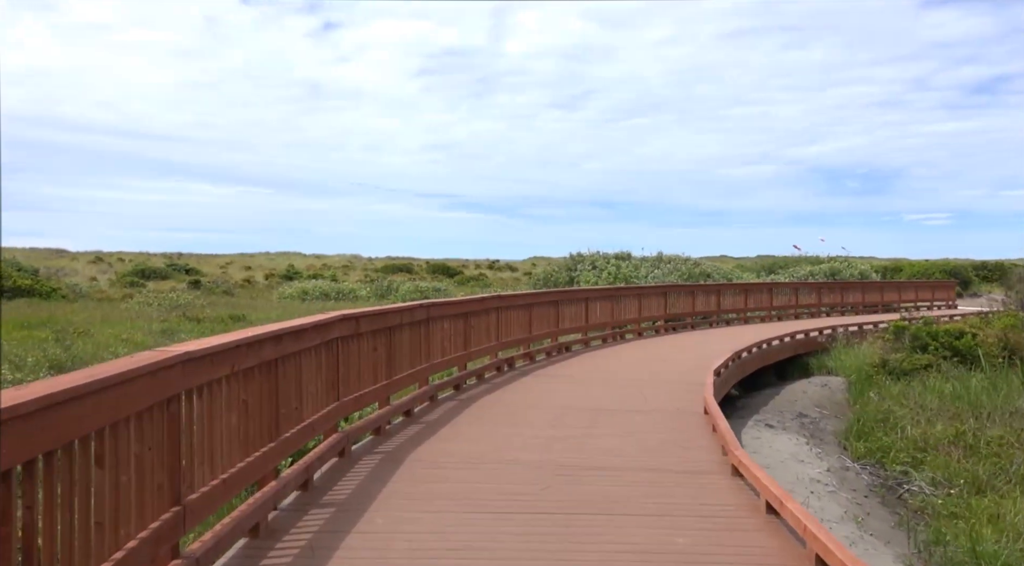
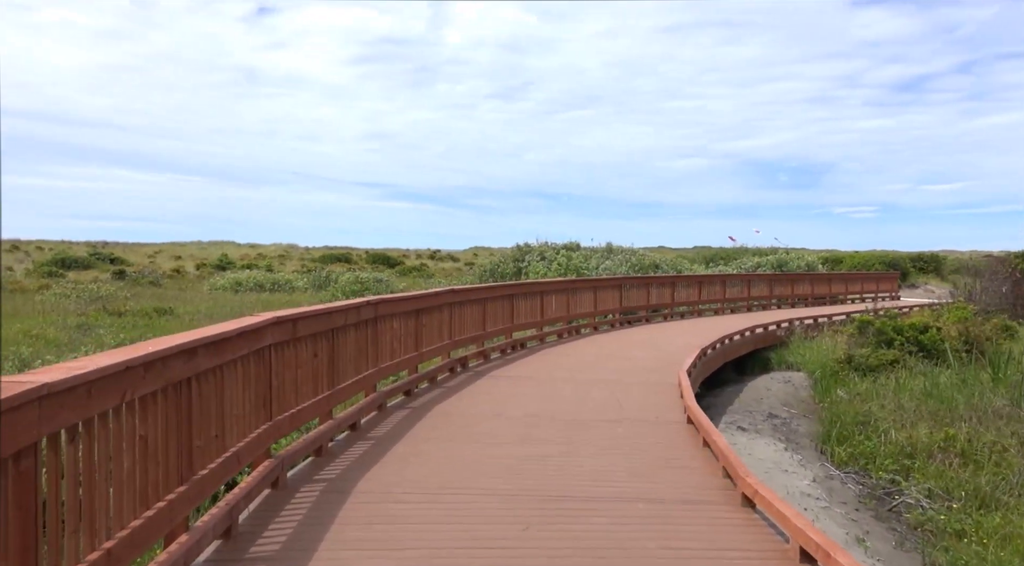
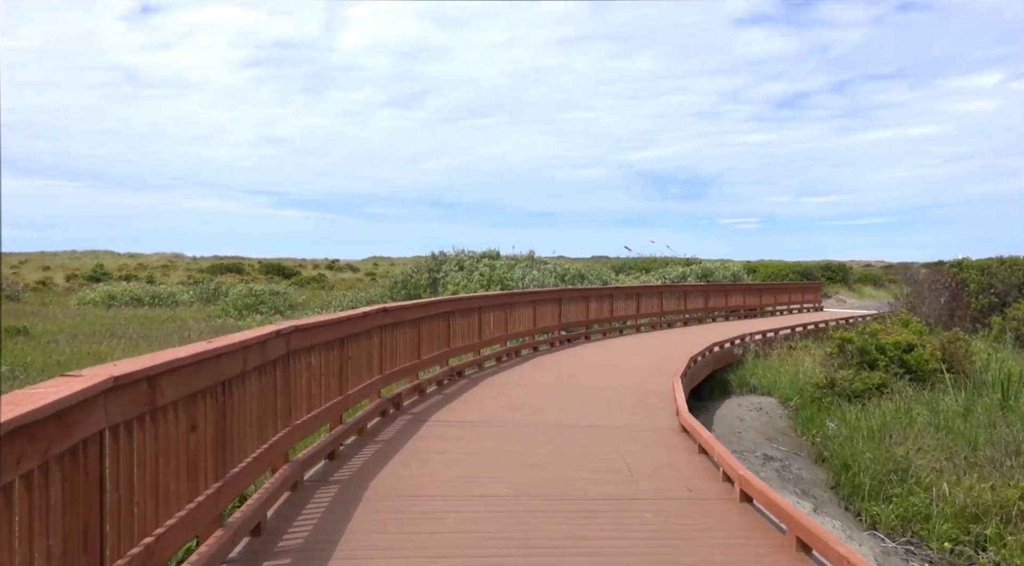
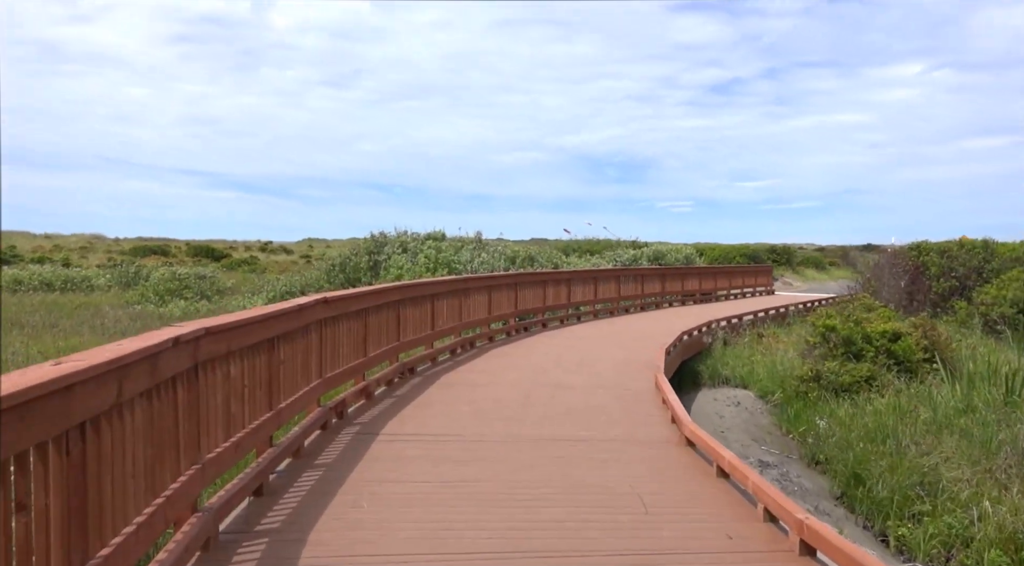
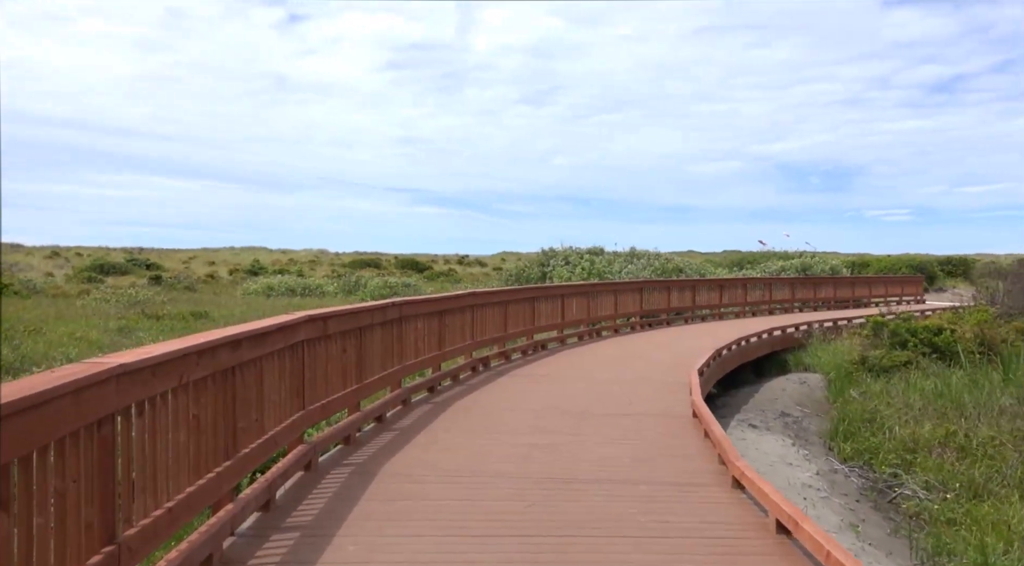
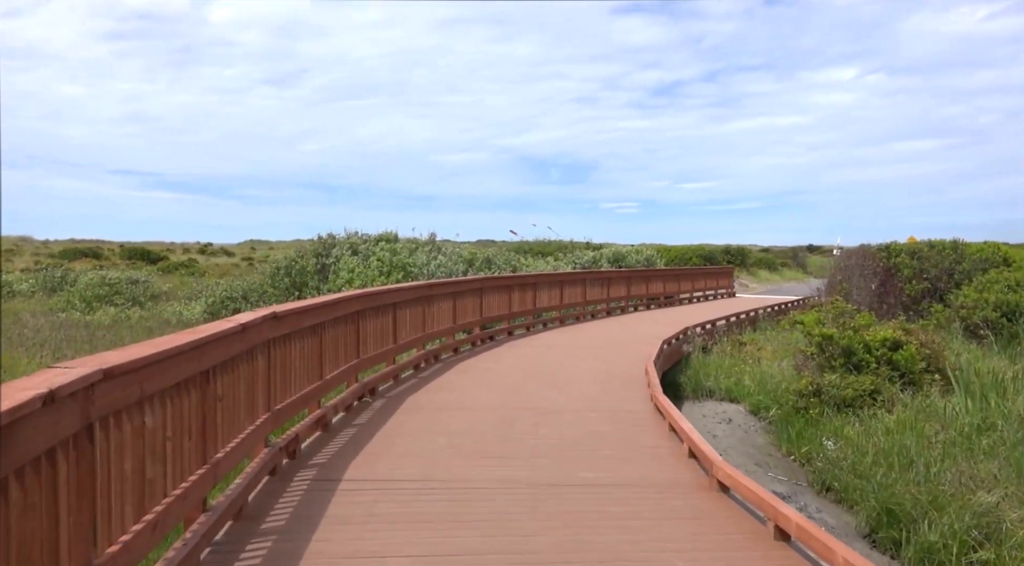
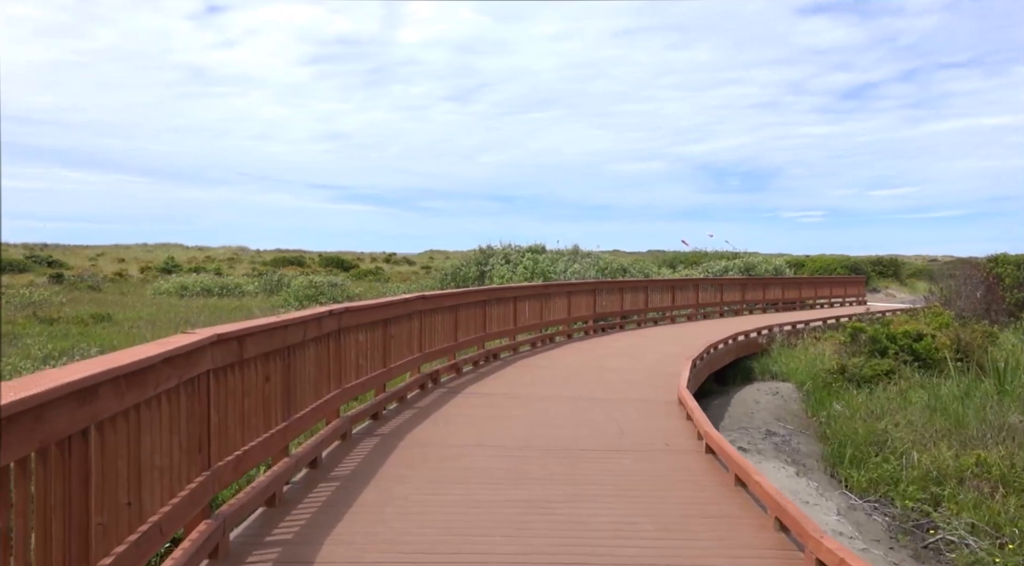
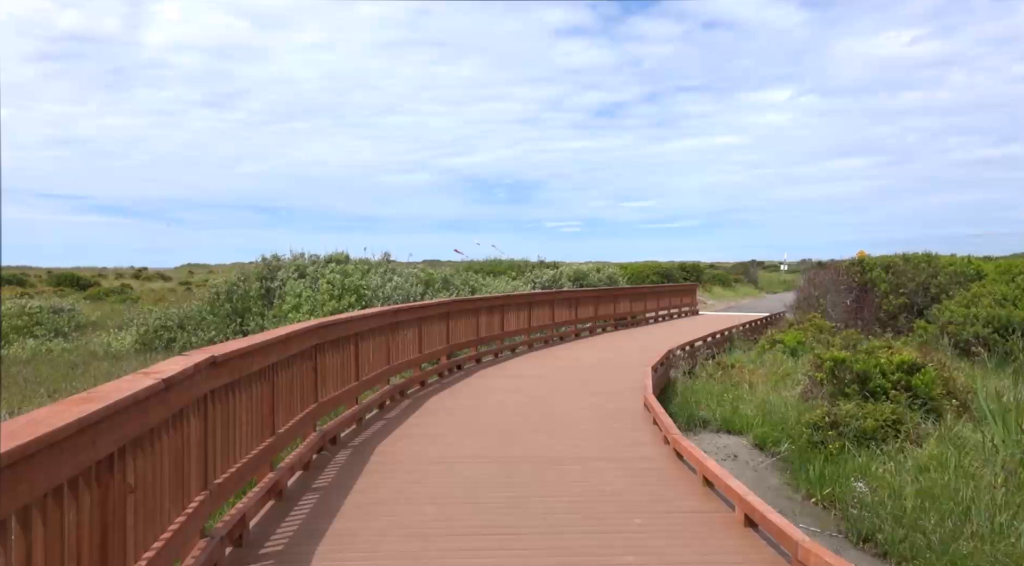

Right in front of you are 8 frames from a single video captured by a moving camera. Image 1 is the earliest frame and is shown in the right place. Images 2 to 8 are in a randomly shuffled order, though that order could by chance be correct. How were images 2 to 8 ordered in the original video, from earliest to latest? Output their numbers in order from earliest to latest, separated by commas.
5, 2, 7, 3, 4, 6, 8
